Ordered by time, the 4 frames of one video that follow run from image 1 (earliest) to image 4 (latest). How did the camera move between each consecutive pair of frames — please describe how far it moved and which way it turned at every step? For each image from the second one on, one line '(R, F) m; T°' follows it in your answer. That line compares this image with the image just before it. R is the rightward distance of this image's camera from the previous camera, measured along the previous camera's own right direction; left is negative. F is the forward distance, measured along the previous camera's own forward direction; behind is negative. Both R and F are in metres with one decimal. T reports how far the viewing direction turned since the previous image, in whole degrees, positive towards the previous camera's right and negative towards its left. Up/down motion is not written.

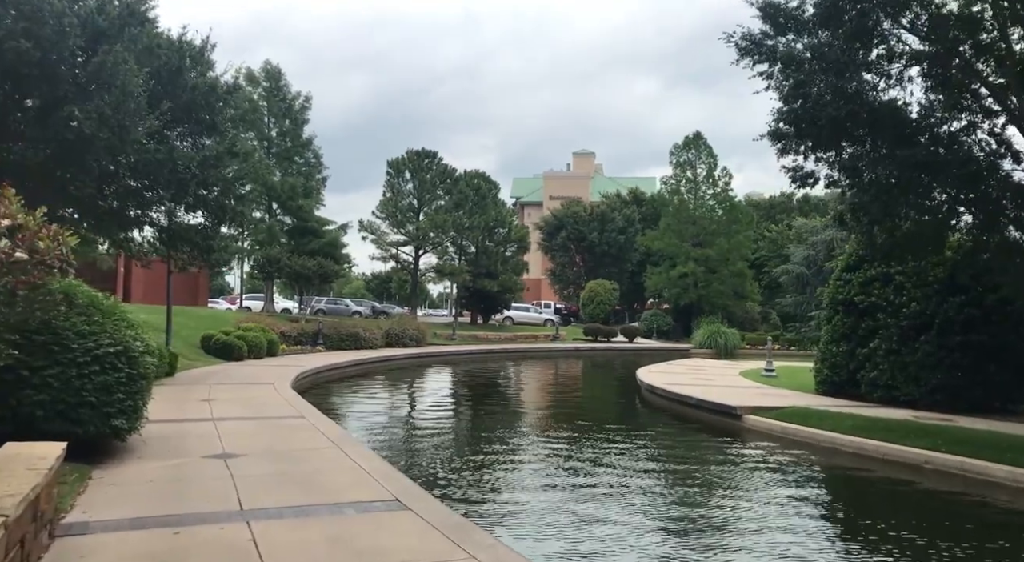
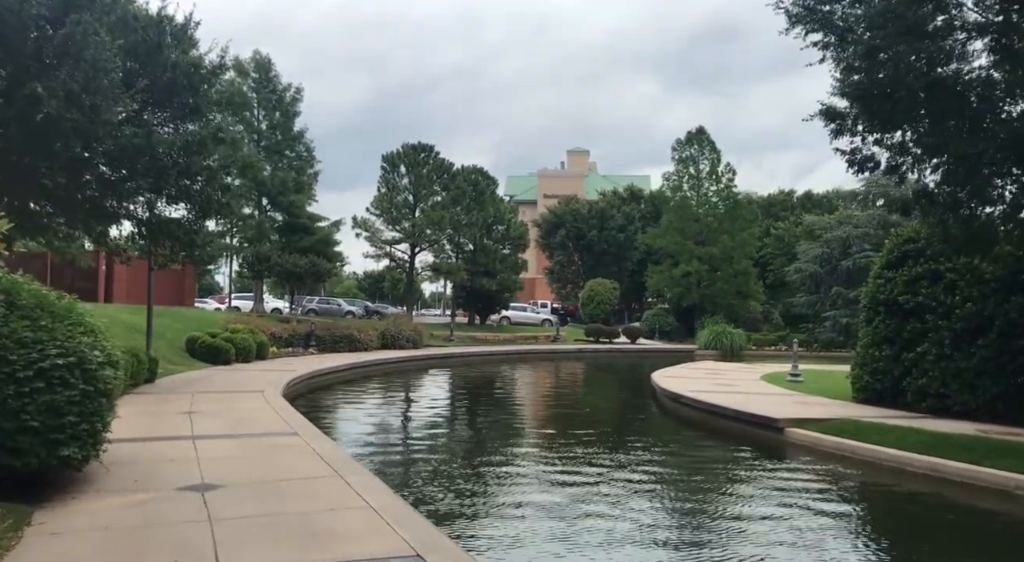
(-0.4, +1.4) m; +1°
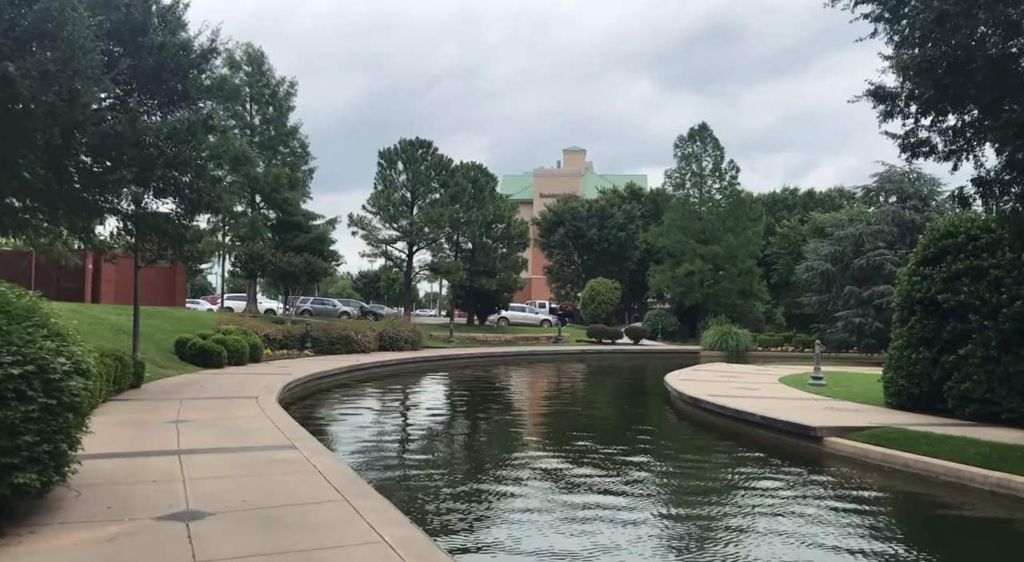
(-0.3, +1.0) m; 0°
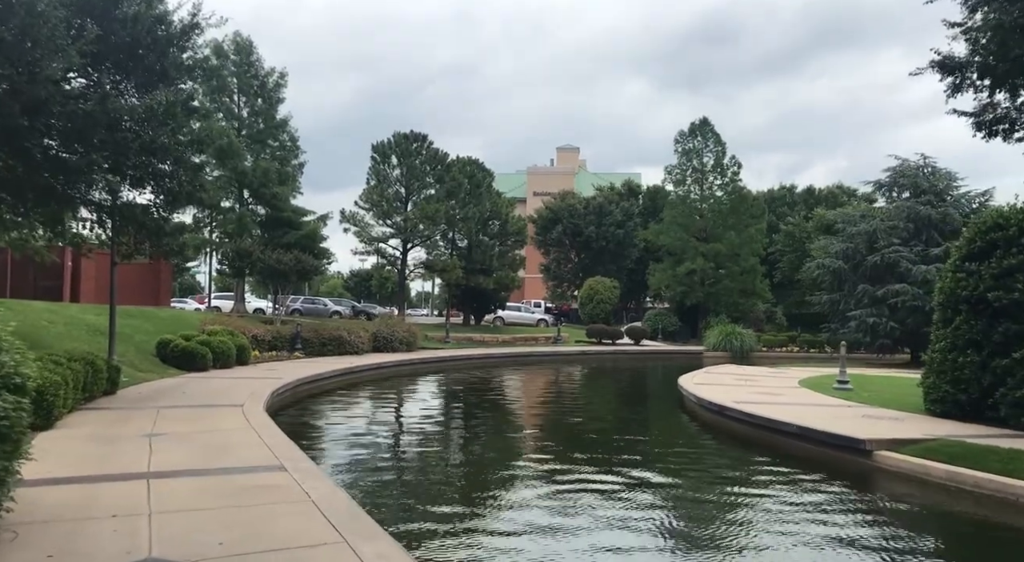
(-0.3, +1.2) m; +1°
